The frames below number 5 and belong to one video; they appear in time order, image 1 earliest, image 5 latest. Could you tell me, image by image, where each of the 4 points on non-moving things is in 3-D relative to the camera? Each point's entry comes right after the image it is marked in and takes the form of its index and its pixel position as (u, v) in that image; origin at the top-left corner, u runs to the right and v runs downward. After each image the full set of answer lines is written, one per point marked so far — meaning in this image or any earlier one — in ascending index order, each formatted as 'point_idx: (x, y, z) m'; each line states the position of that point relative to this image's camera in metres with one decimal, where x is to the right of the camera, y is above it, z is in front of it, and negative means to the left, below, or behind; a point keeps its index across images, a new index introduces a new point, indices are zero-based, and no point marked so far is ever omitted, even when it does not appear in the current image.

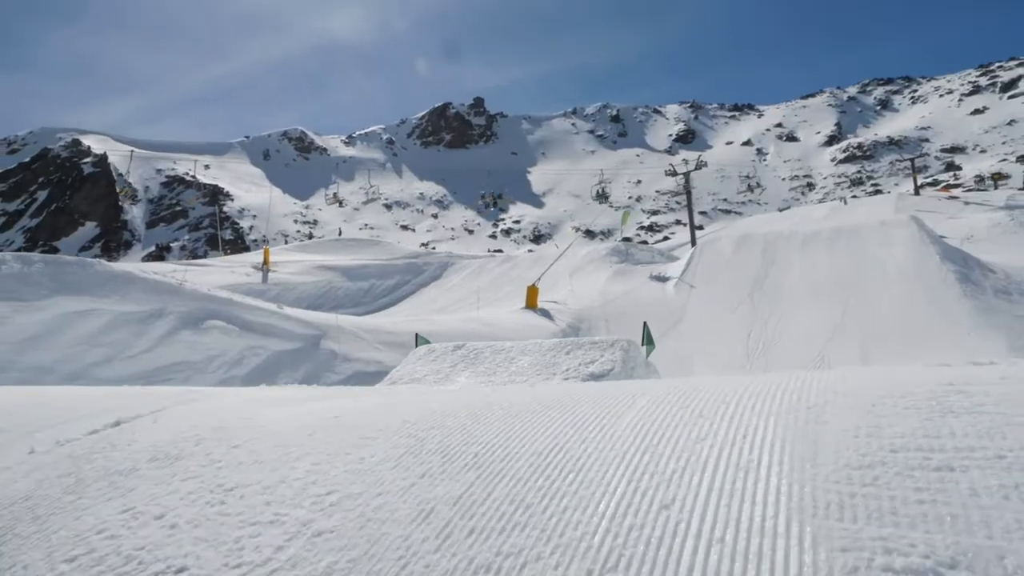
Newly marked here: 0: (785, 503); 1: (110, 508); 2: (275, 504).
0: (+1.5, -0.9, +2.8) m
1: (-2.4, -1.4, +3.8) m
2: (-1.4, -1.3, +3.5) m
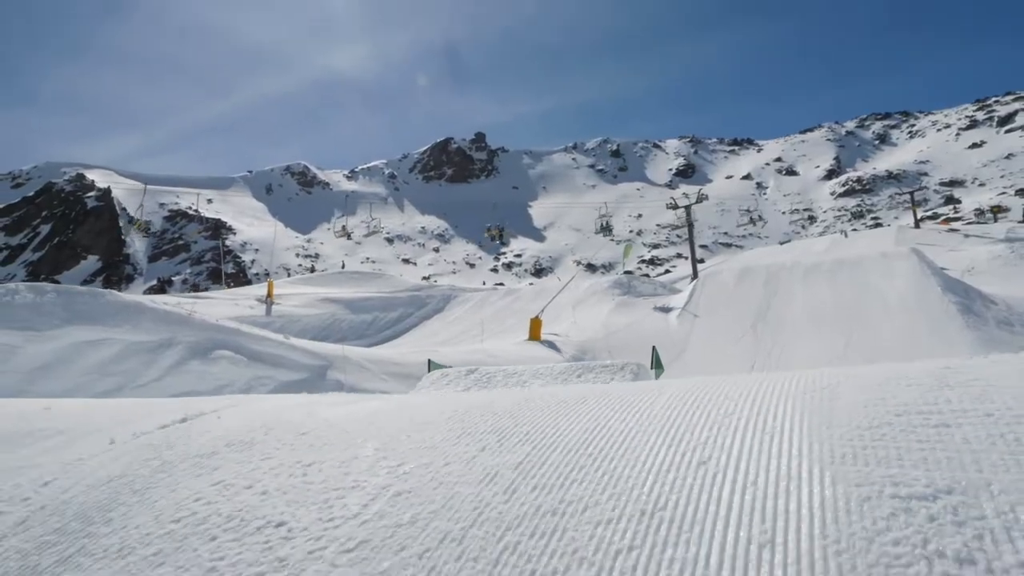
0: (+1.8, -0.9, +3.1) m
1: (-2.2, -1.4, +4.1) m
2: (-1.2, -1.3, +3.8) m
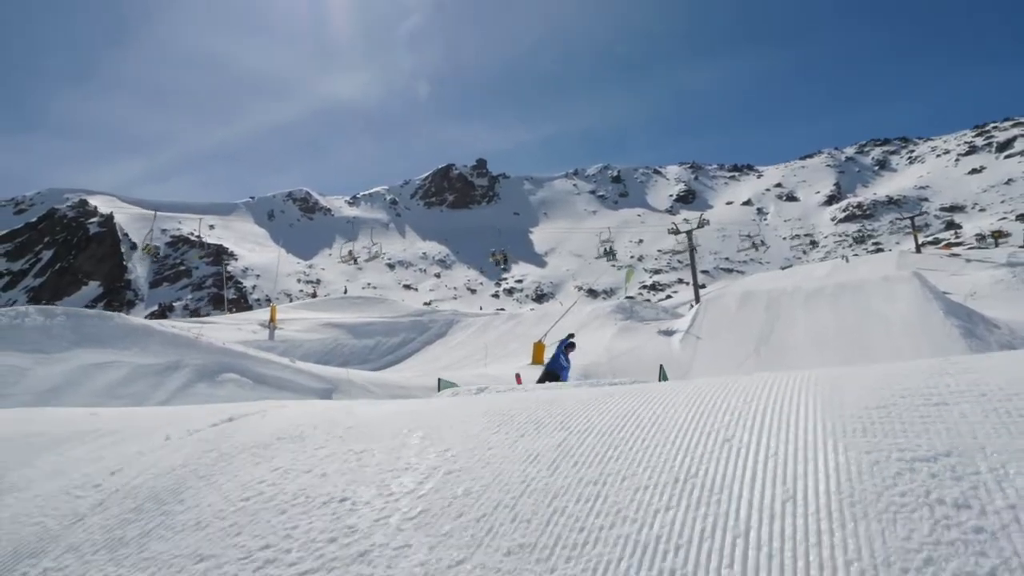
0: (+2.0, -0.9, +3.4) m
1: (-1.9, -1.4, +4.4) m
2: (-0.9, -1.3, +4.1) m
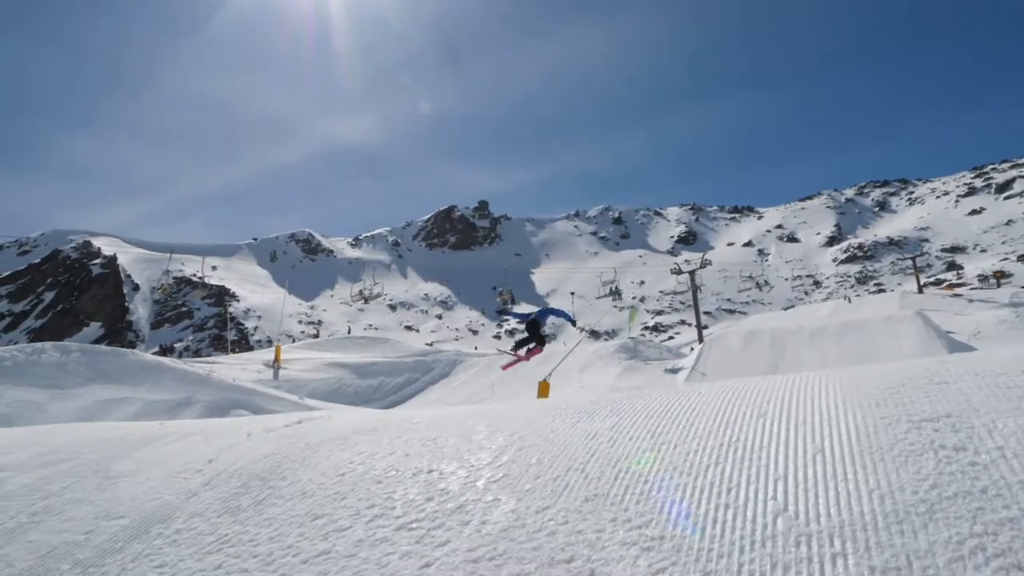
0: (+2.5, -0.9, +4.1) m
1: (-1.4, -1.5, +5.0) m
2: (-0.4, -1.4, +4.8) m
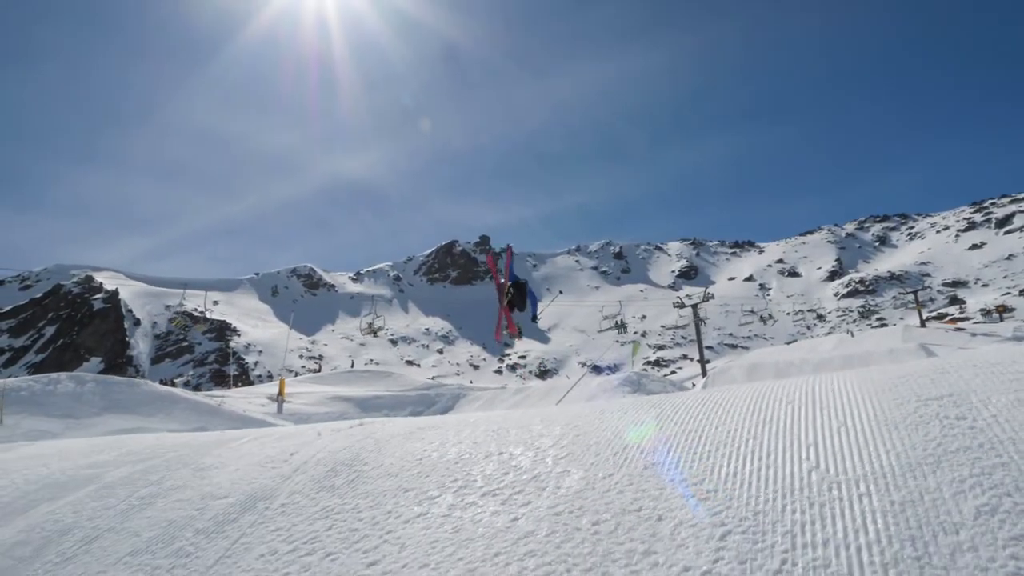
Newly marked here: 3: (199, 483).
0: (+3.0, -0.9, +4.8) m
1: (-0.9, -1.6, +5.7) m
2: (+0.1, -1.4, +5.4) m
3: (-3.2, -2.0, +5.8) m
